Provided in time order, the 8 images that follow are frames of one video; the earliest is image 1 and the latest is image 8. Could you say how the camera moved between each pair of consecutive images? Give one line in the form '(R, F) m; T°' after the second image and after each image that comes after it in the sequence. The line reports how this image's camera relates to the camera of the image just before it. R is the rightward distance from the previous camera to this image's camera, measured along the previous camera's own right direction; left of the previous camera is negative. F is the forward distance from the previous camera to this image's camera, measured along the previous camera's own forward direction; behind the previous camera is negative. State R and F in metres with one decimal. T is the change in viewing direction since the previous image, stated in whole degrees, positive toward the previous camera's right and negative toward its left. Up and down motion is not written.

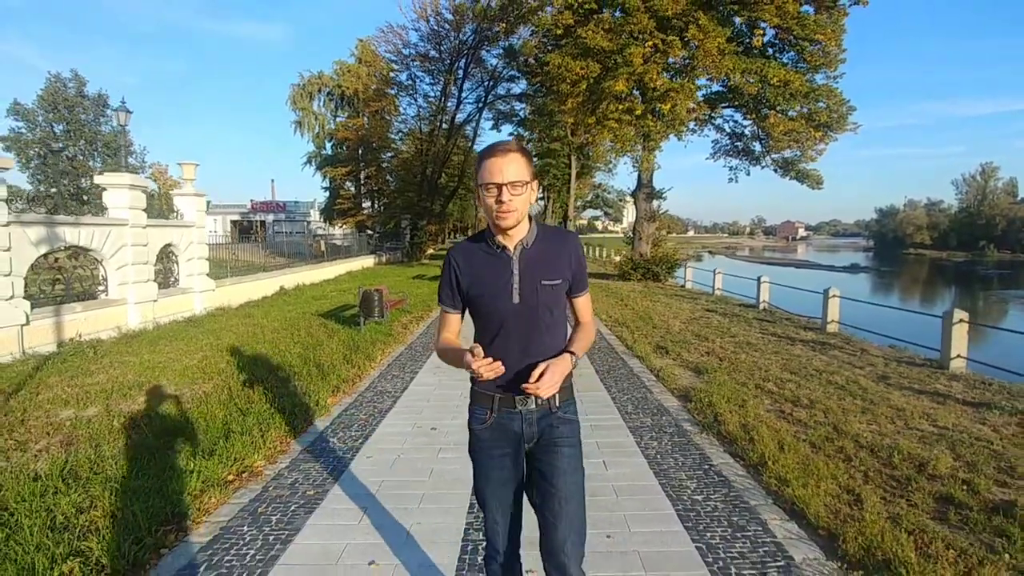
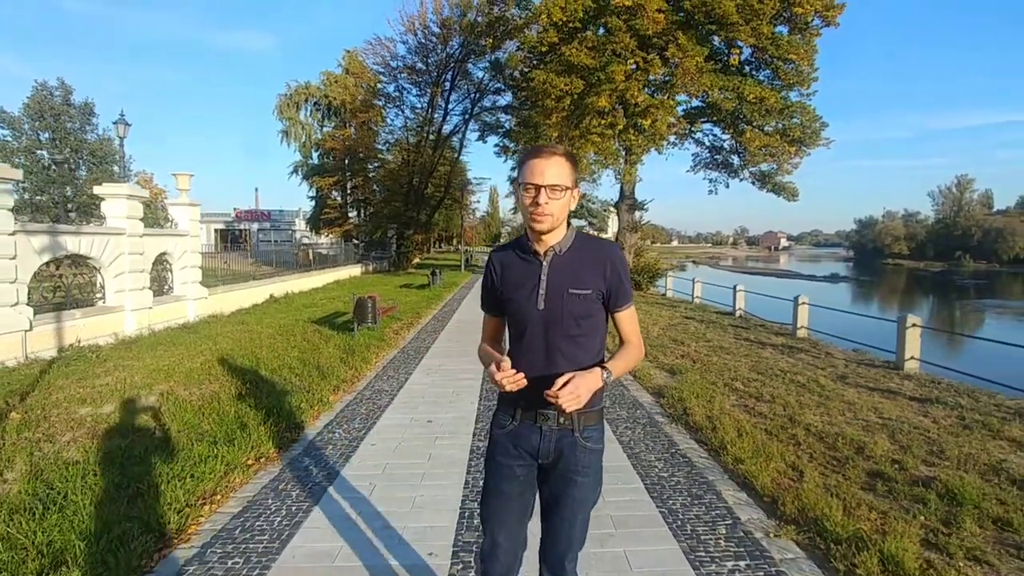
(0.0, -0.6) m; +1°
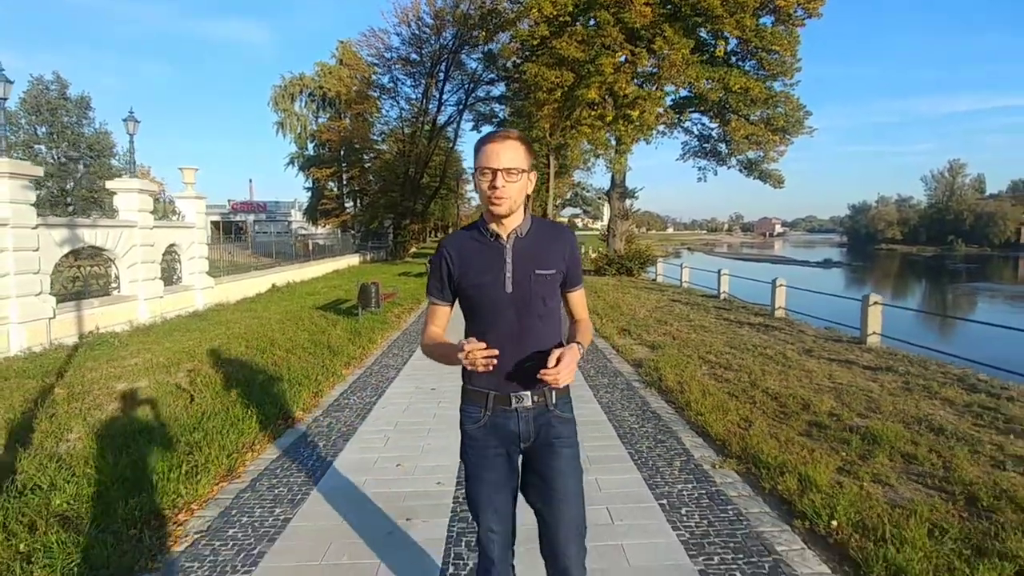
(0.0, -0.8) m; 0°
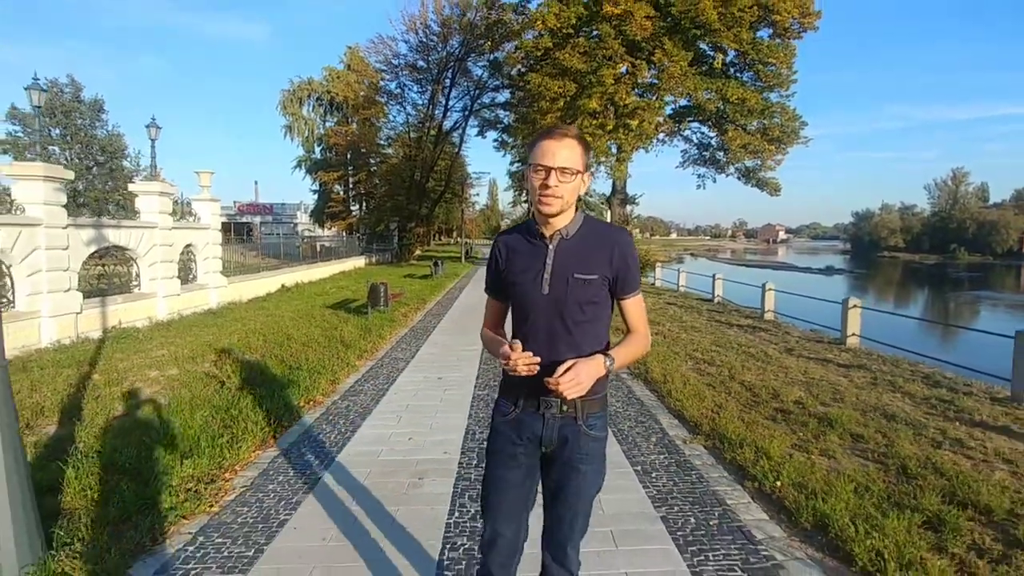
(0.0, -0.7) m; 0°
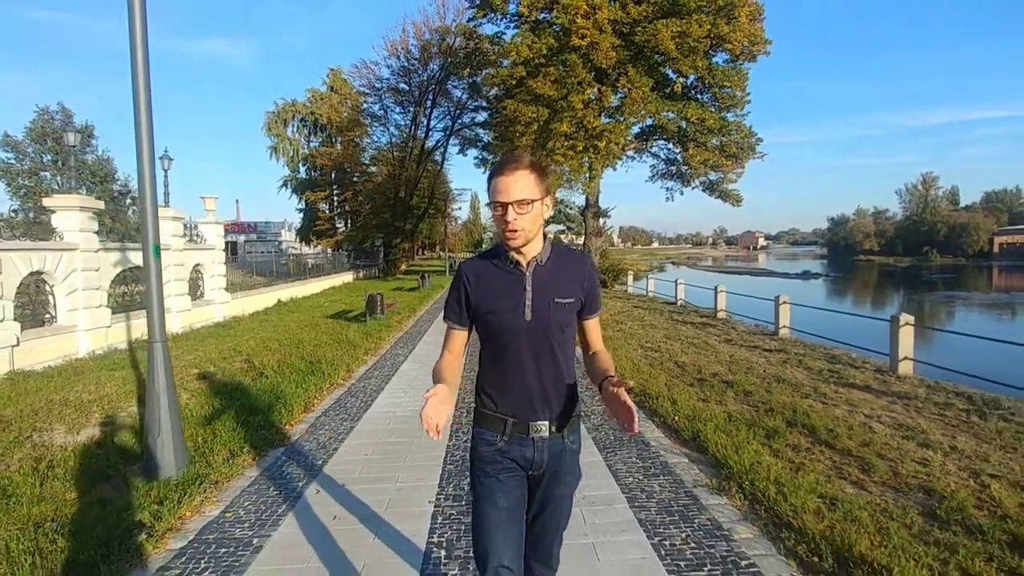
(+0.1, -1.8) m; +1°
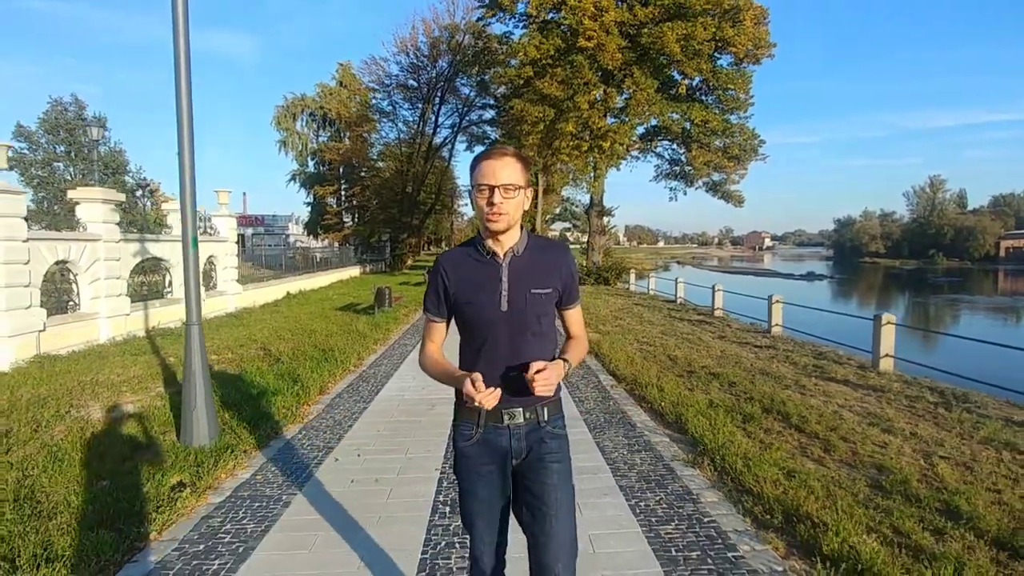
(0.0, -0.5) m; 0°
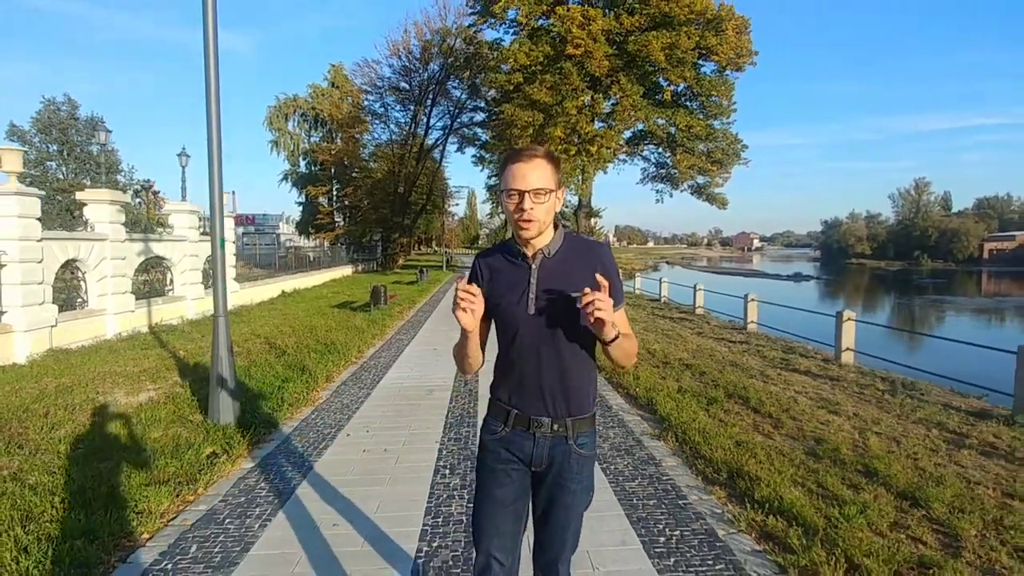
(0.0, -0.7) m; +1°
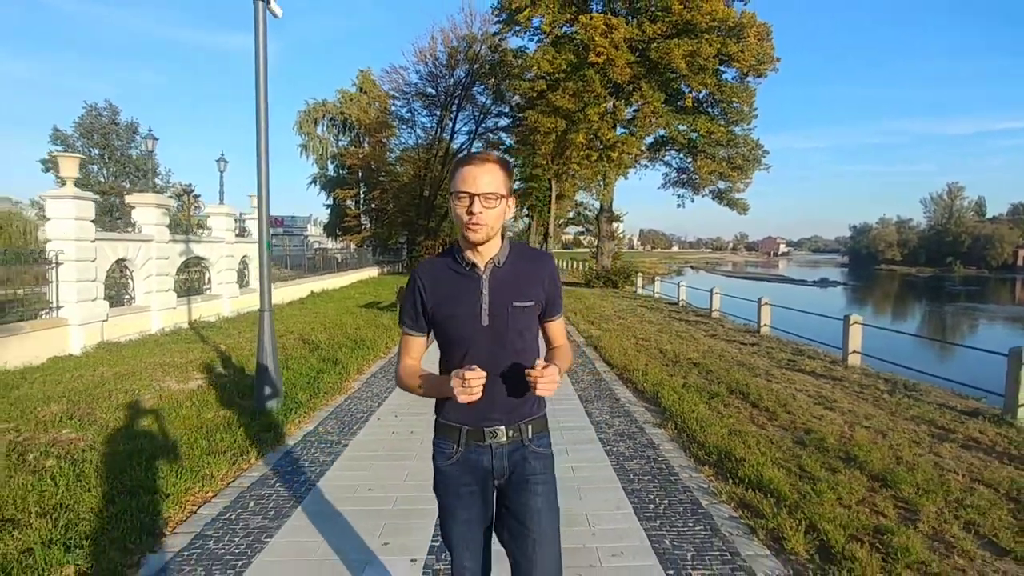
(+0.1, -0.6) m; -2°
